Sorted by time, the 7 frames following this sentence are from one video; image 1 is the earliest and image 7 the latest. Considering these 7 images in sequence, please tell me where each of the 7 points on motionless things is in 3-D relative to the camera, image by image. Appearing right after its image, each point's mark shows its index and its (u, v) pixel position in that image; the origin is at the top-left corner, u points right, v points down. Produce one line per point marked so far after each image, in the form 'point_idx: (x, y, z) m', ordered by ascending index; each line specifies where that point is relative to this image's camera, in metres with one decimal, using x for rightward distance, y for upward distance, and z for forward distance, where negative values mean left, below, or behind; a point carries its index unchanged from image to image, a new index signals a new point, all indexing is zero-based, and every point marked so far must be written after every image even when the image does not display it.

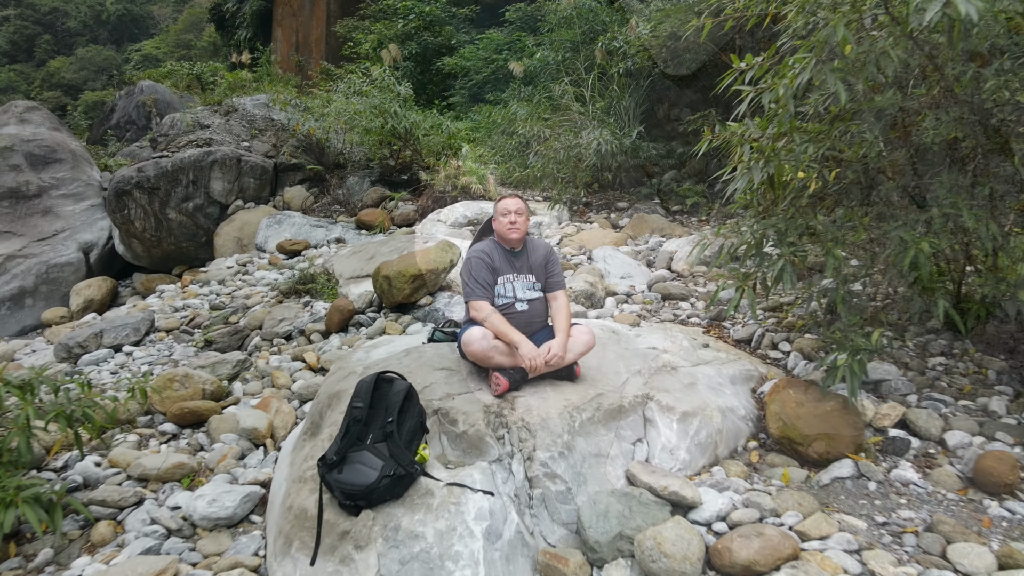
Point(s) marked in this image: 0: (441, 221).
0: (-0.4, +0.4, +4.2) m
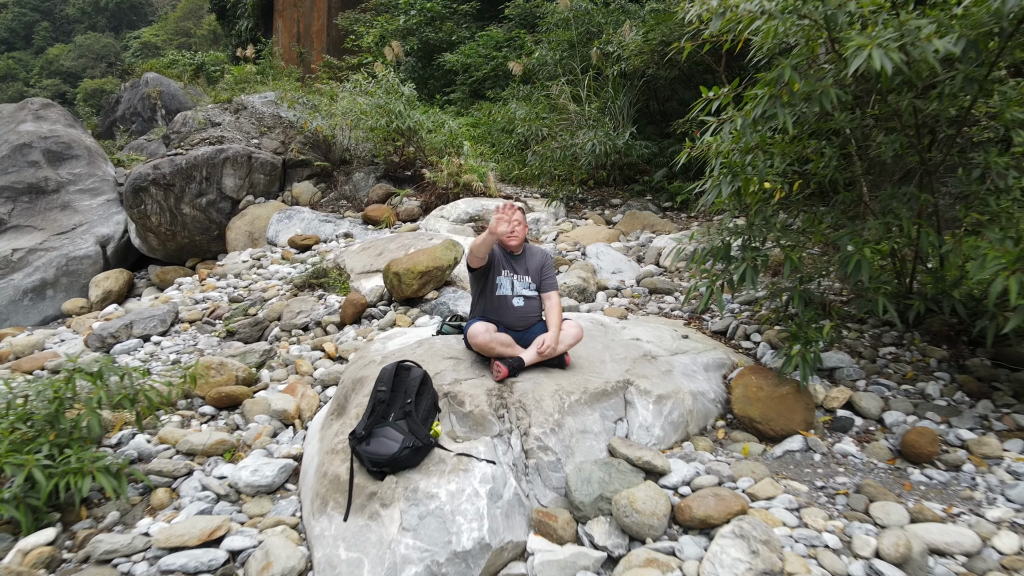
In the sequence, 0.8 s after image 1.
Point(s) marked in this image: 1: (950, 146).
0: (-0.4, +0.4, +4.4) m
1: (+1.2, +0.4, +2.0) m
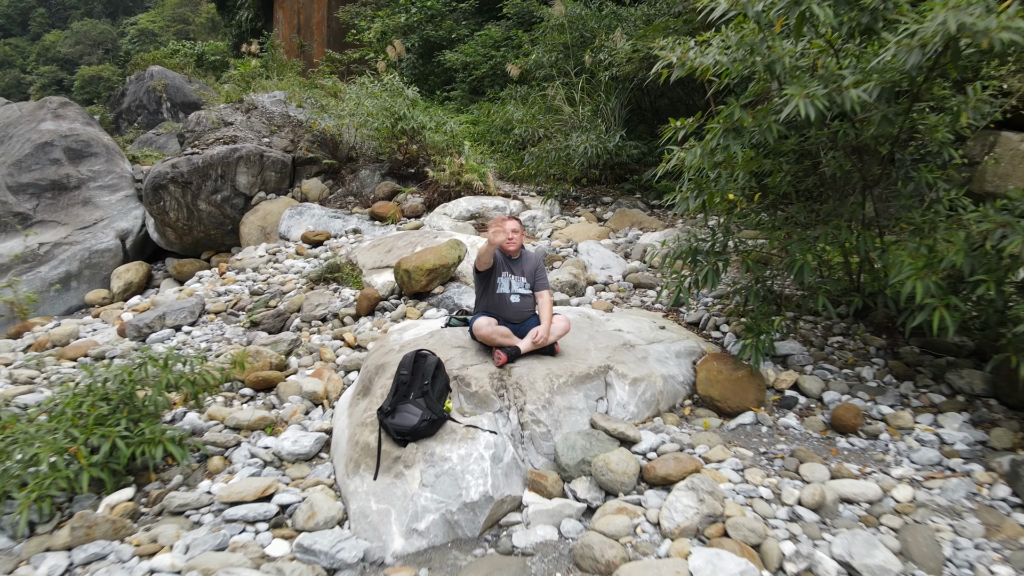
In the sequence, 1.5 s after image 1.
0: (-0.4, +0.5, +4.8) m
1: (+1.2, +0.4, +2.3) m
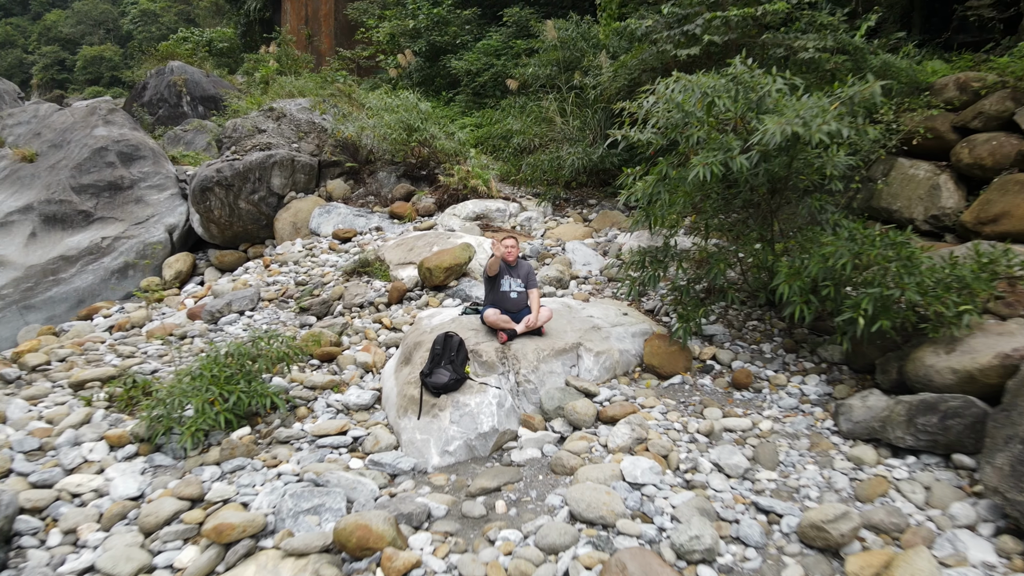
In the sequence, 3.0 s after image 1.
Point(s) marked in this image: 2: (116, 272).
0: (-0.4, +0.6, +5.6) m
1: (+1.2, +0.4, +3.2) m
2: (-3.5, +0.1, +6.4) m
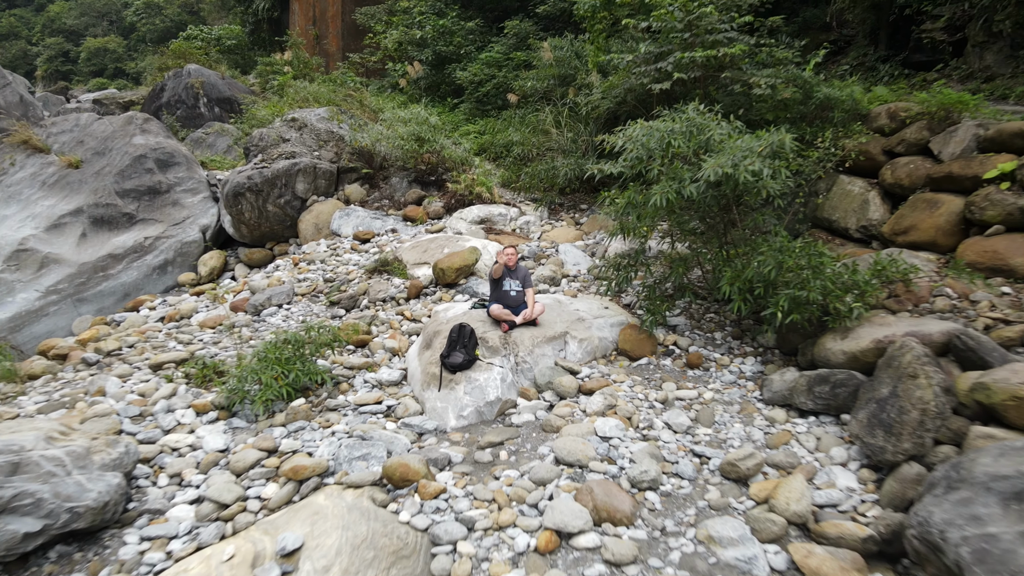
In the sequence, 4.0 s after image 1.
0: (-0.4, +0.6, +6.4) m
1: (+1.2, +0.4, +3.9) m
2: (-3.5, +0.2, +7.1) m
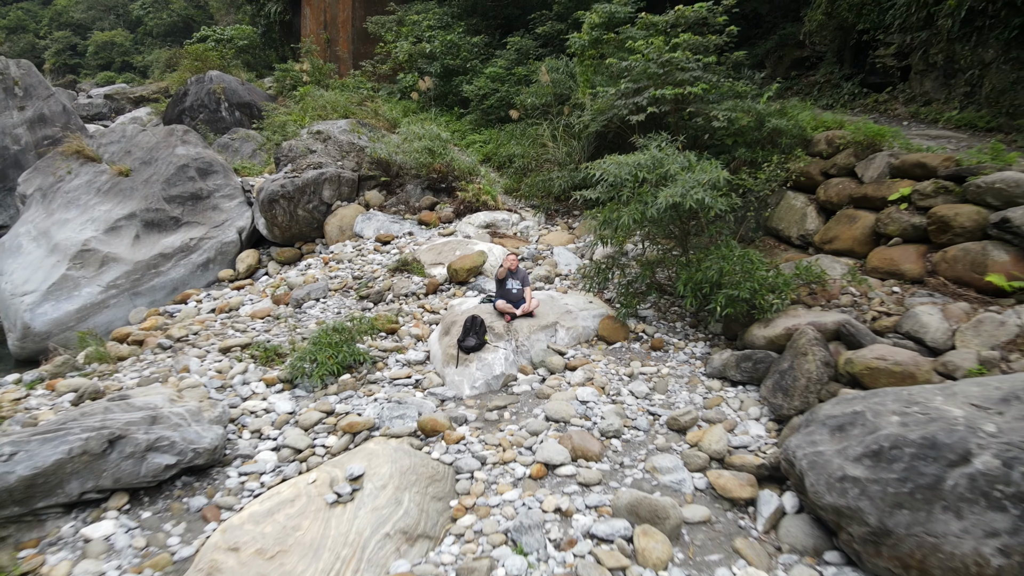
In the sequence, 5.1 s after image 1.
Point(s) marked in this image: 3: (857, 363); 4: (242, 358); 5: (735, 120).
0: (-0.4, +0.6, +7.3) m
1: (+1.2, +0.4, +4.9) m
2: (-3.4, +0.2, +8.1) m
3: (+1.6, -0.4, +3.4) m
4: (-1.9, -0.5, +5.0) m
5: (+1.7, +1.3, +5.6) m
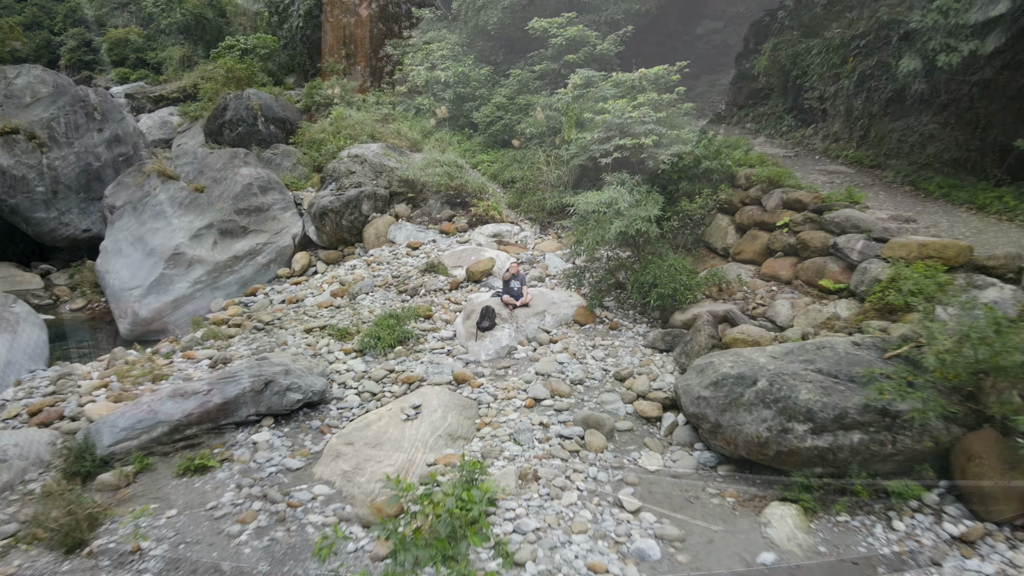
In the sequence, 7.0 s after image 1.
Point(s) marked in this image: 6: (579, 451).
0: (-0.4, +0.7, +9.3) m
1: (+1.2, +0.4, +6.9) m
2: (-3.4, +0.3, +10.1) m
3: (+1.6, -0.4, +5.4) m
4: (-1.9, -0.5, +7.1) m
5: (+1.7, +1.3, +7.6) m
6: (+0.4, -1.1, +4.8) m
